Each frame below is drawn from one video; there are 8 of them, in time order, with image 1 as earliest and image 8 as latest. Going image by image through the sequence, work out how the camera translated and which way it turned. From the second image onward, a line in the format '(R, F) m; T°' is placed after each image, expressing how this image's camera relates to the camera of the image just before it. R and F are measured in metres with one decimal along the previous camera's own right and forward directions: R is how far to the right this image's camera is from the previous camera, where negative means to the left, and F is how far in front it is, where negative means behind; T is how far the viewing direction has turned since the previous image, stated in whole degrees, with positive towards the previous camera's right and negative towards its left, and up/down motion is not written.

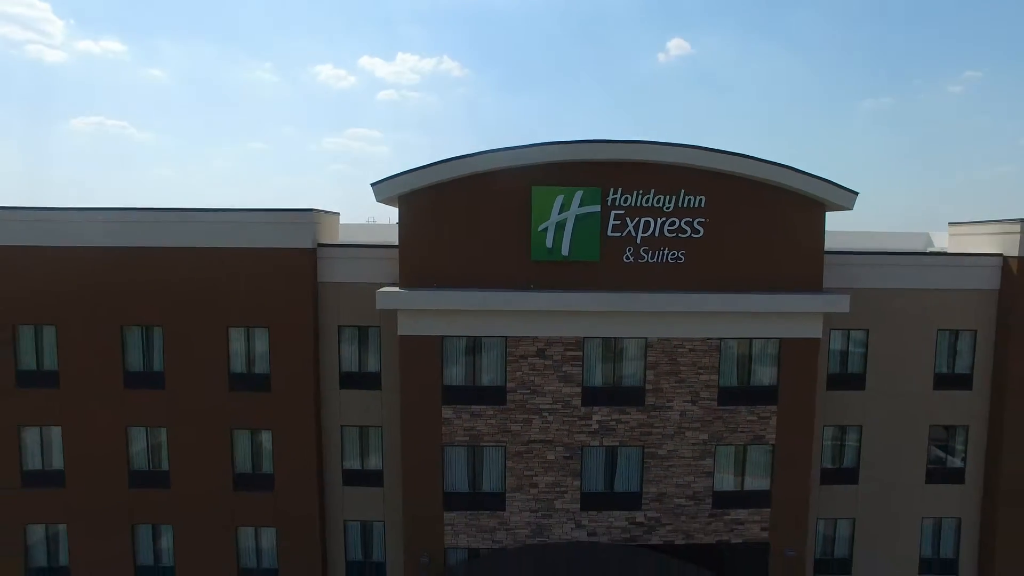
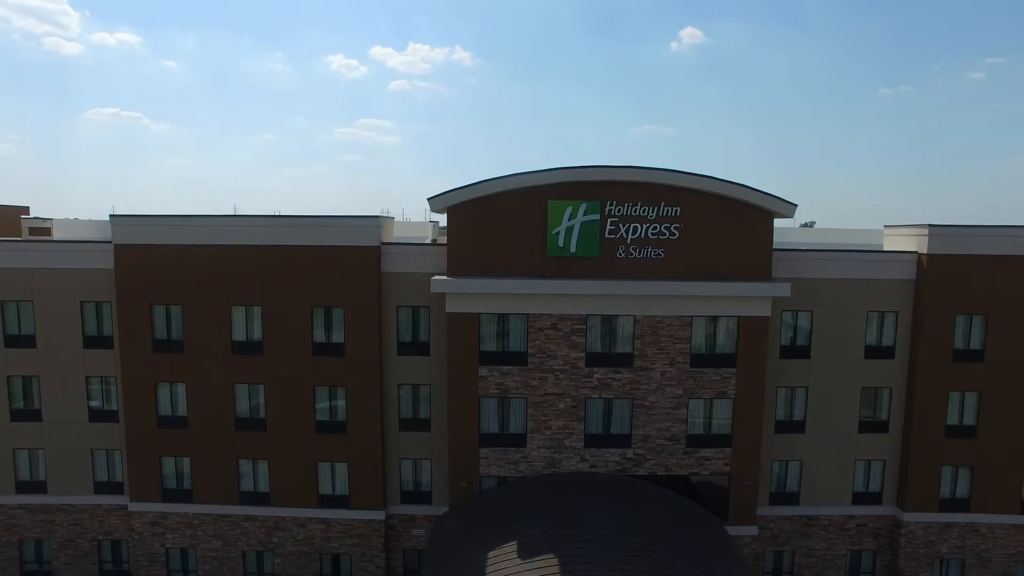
(-0.2, -5.5) m; -1°
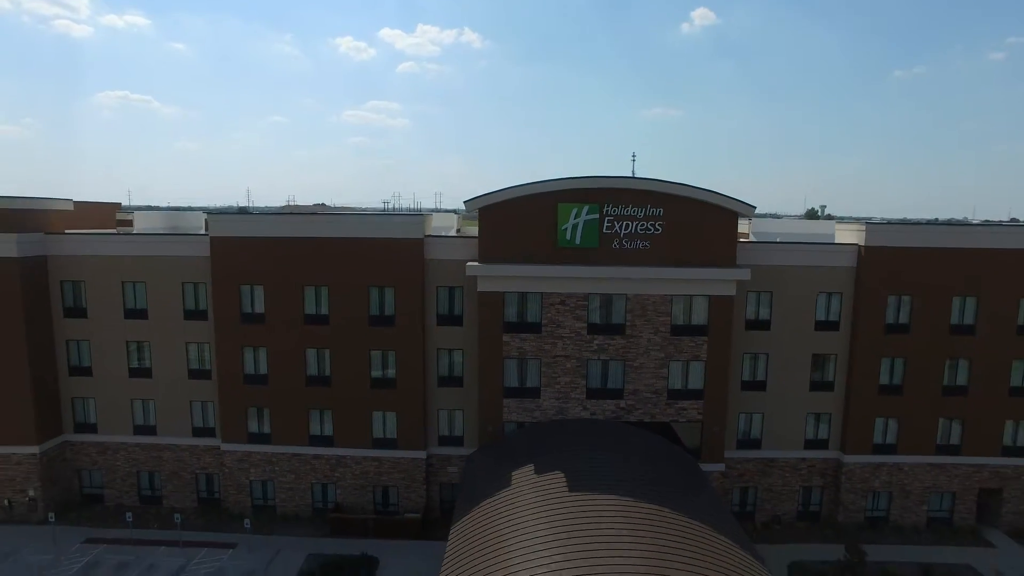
(-0.3, -6.0) m; -1°
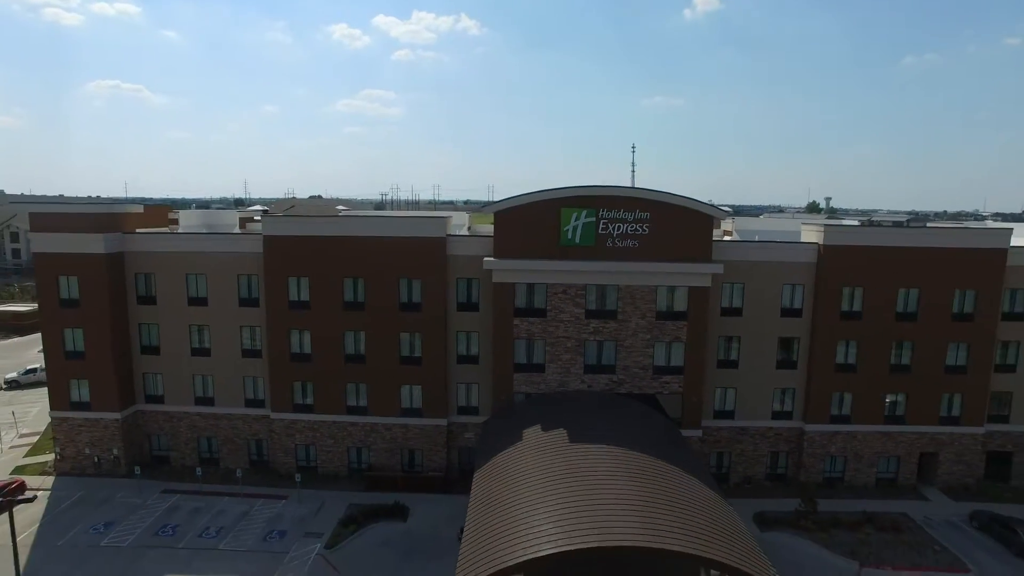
(-0.3, -5.2) m; 0°
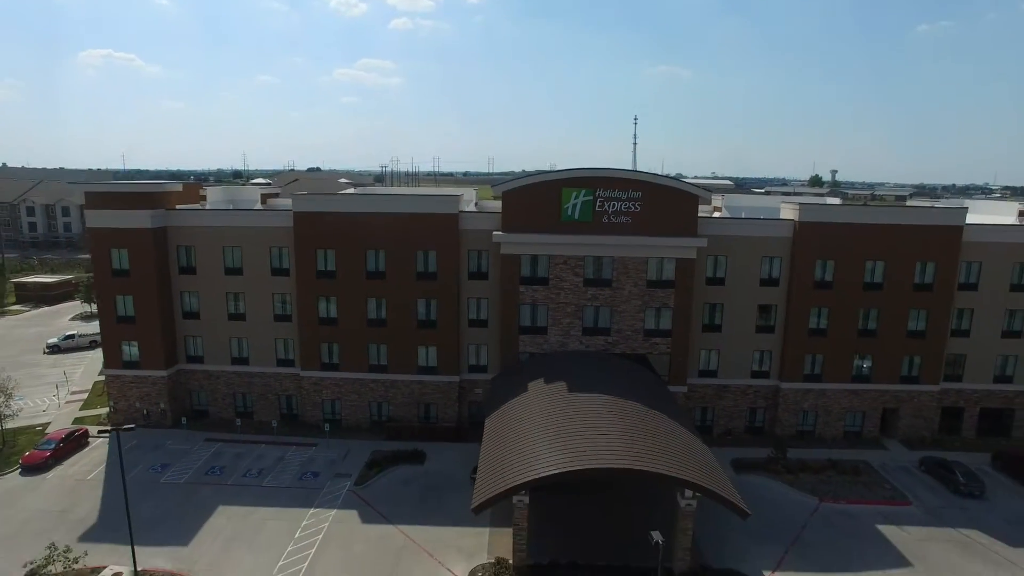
(-0.3, -4.0) m; 0°
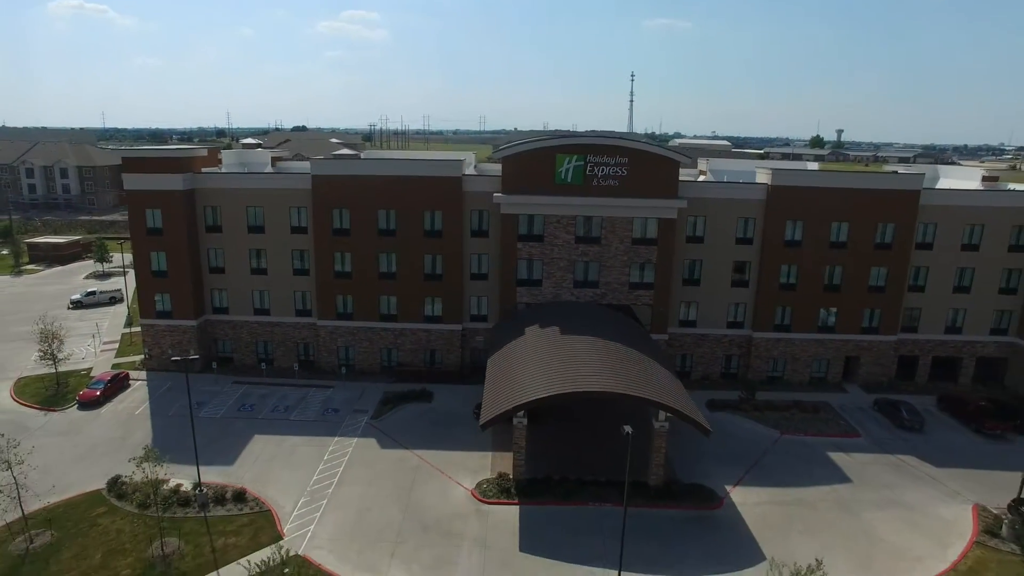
(-0.2, -4.1) m; 0°
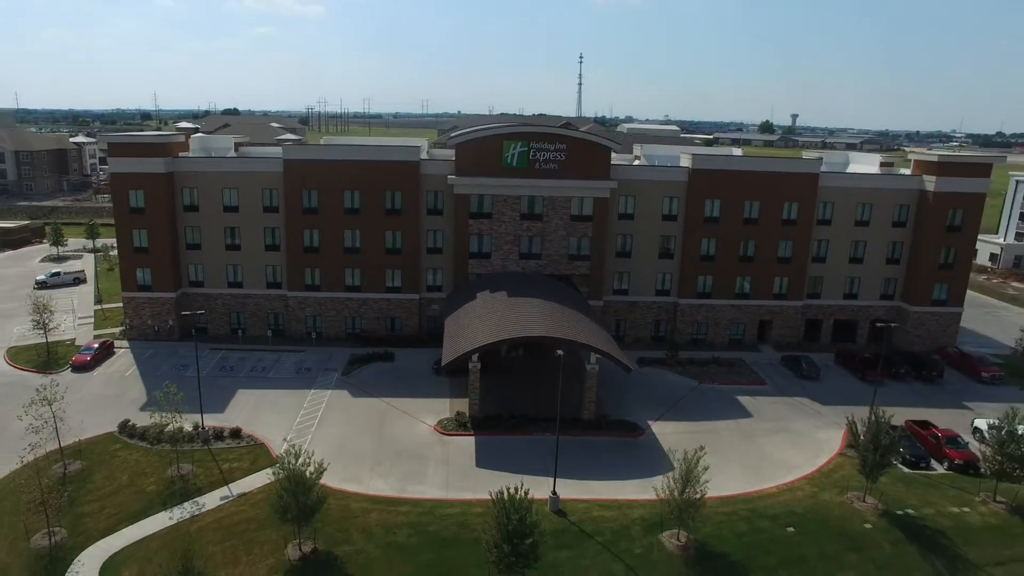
(-0.3, -5.2) m; +4°
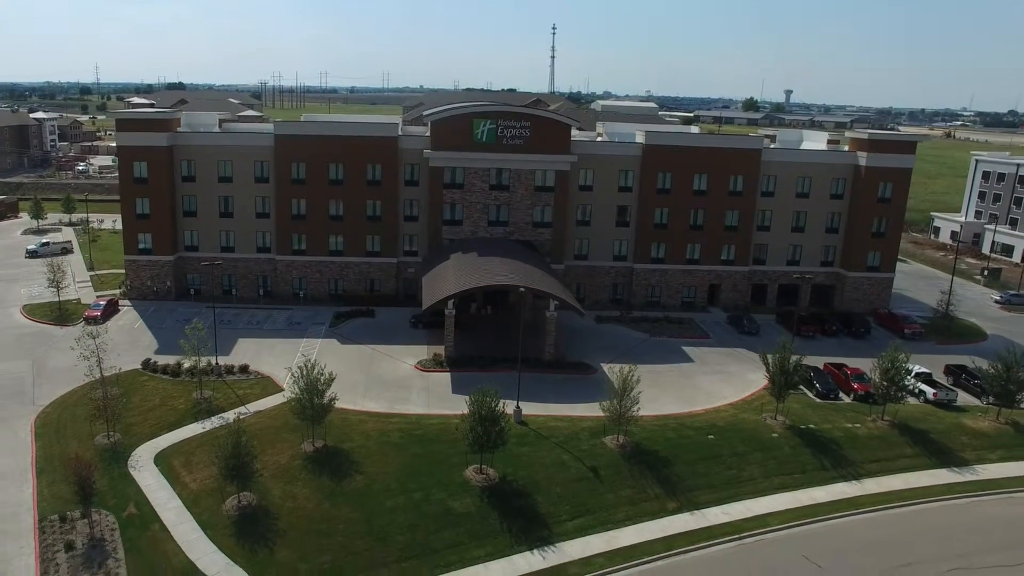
(-0.1, -5.3) m; +2°
